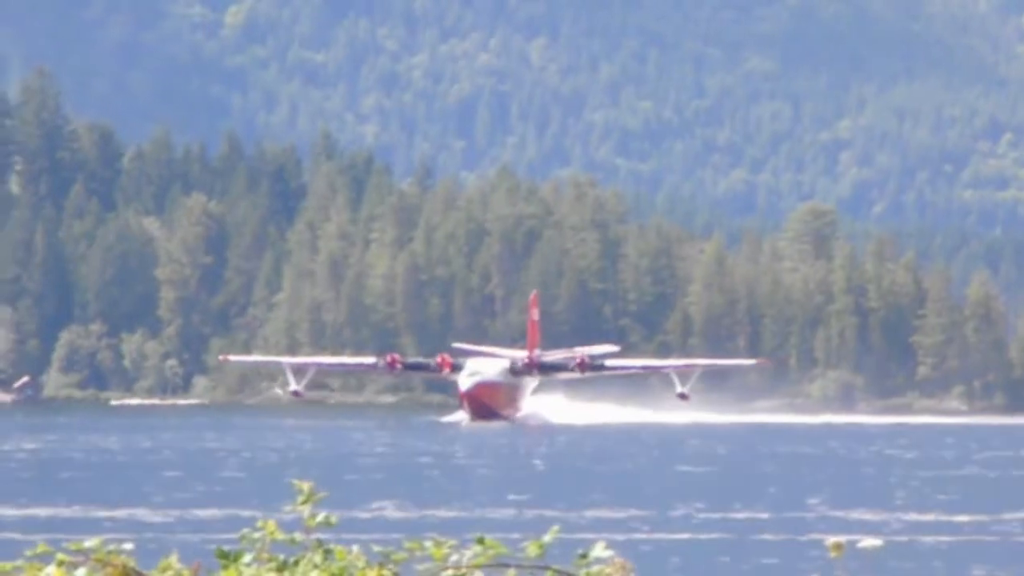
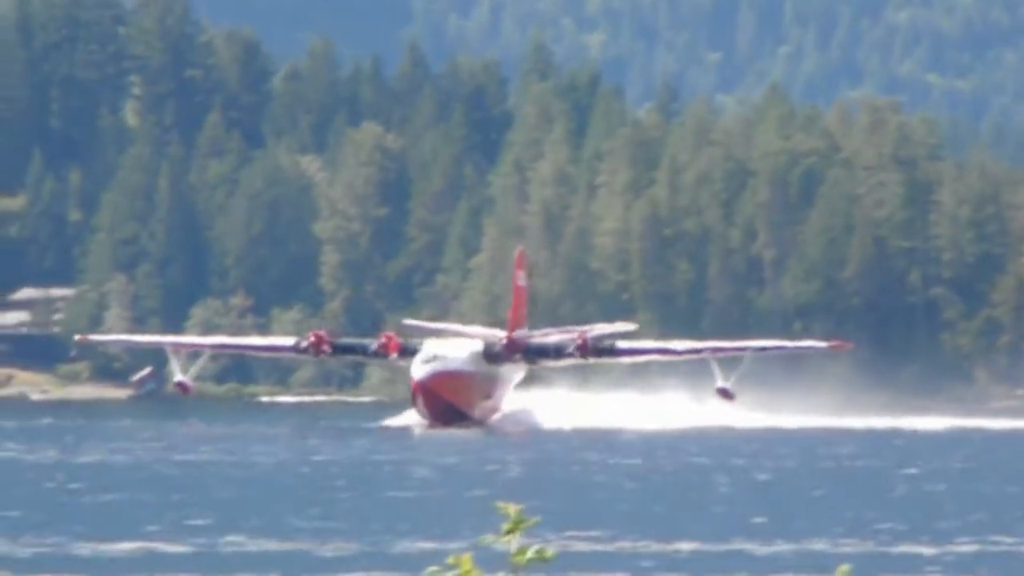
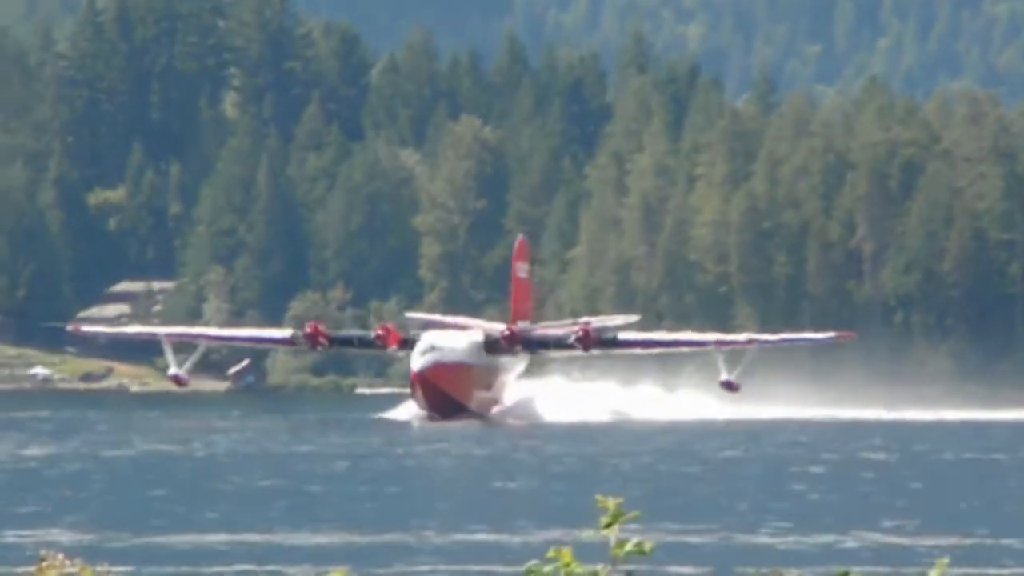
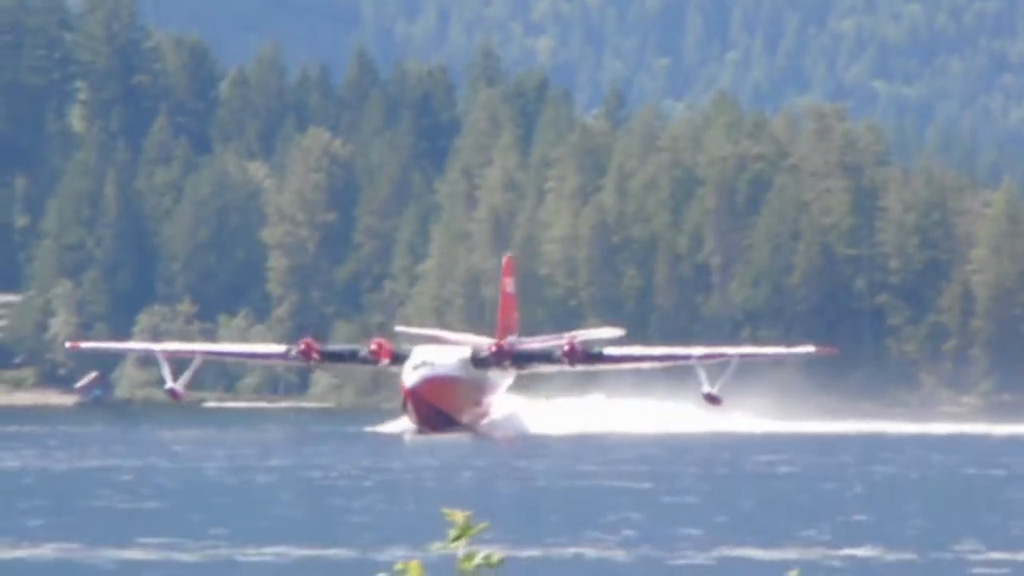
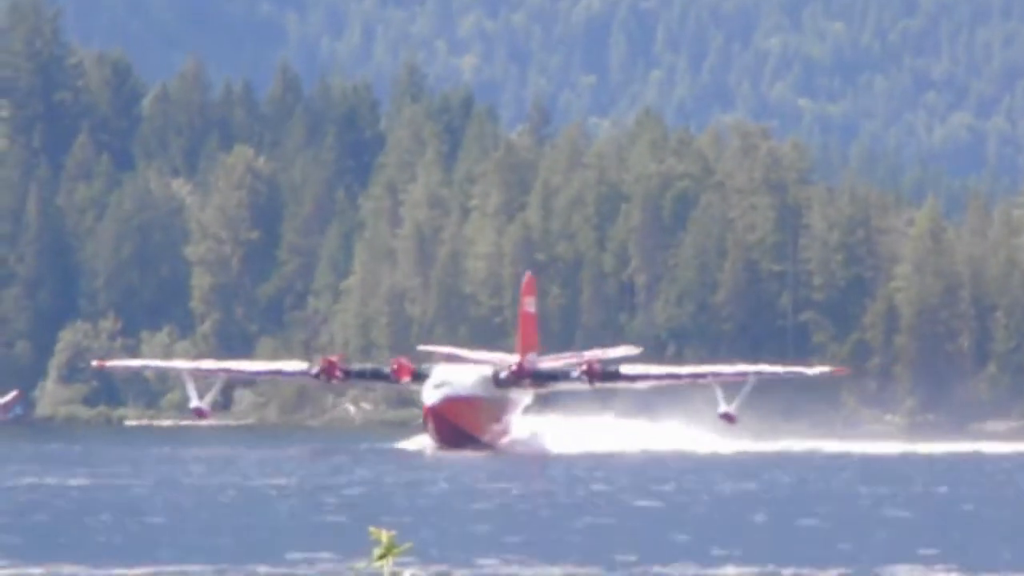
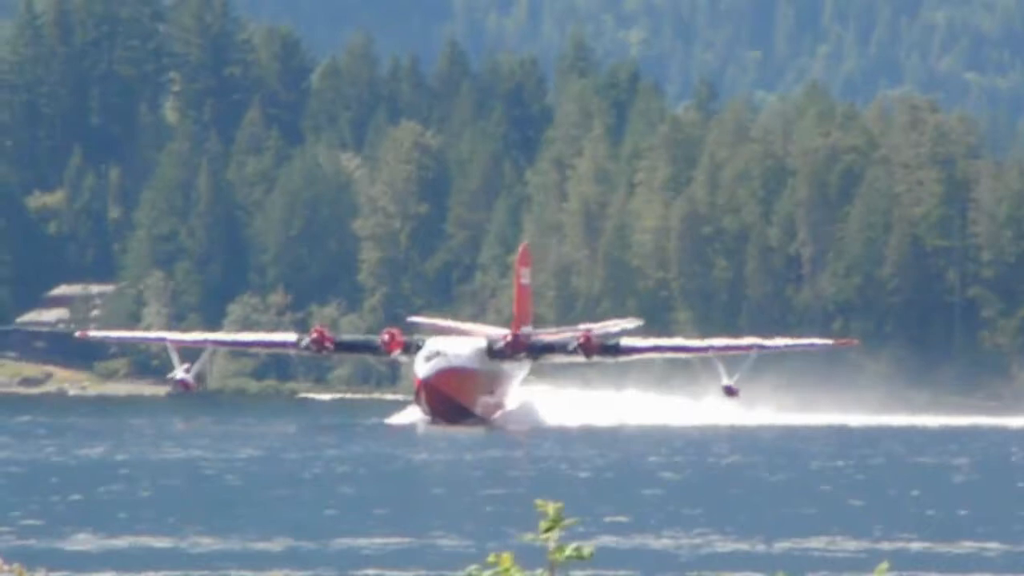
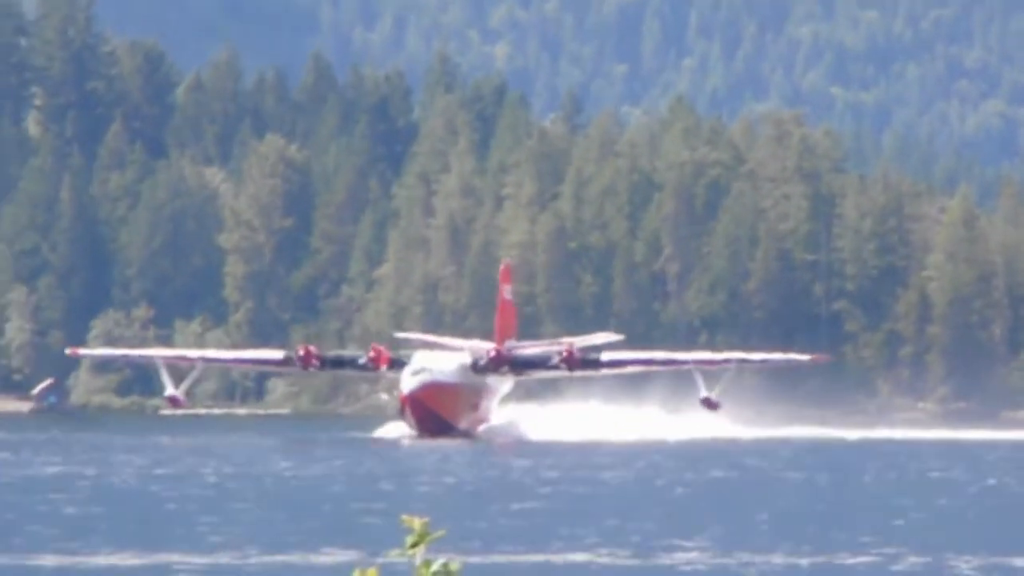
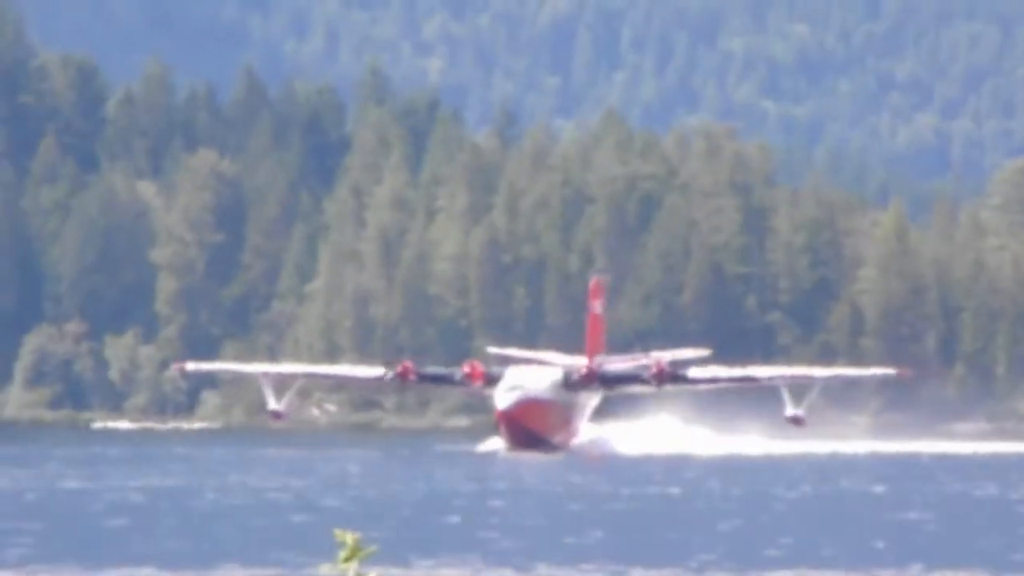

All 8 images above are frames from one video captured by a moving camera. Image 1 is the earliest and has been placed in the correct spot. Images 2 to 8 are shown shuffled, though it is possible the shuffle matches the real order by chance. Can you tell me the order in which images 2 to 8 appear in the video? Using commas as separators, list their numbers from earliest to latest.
8, 5, 7, 4, 2, 6, 3
